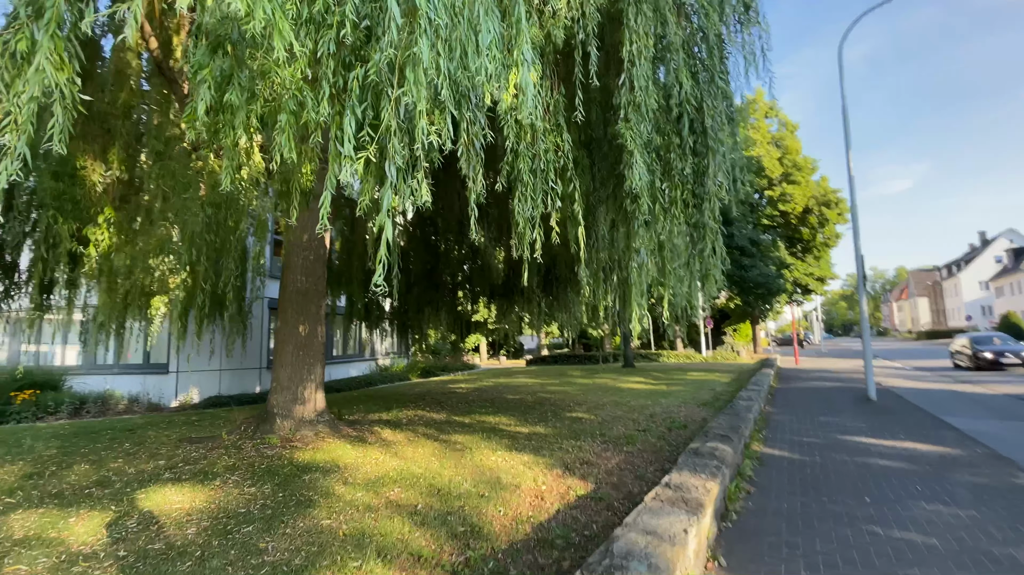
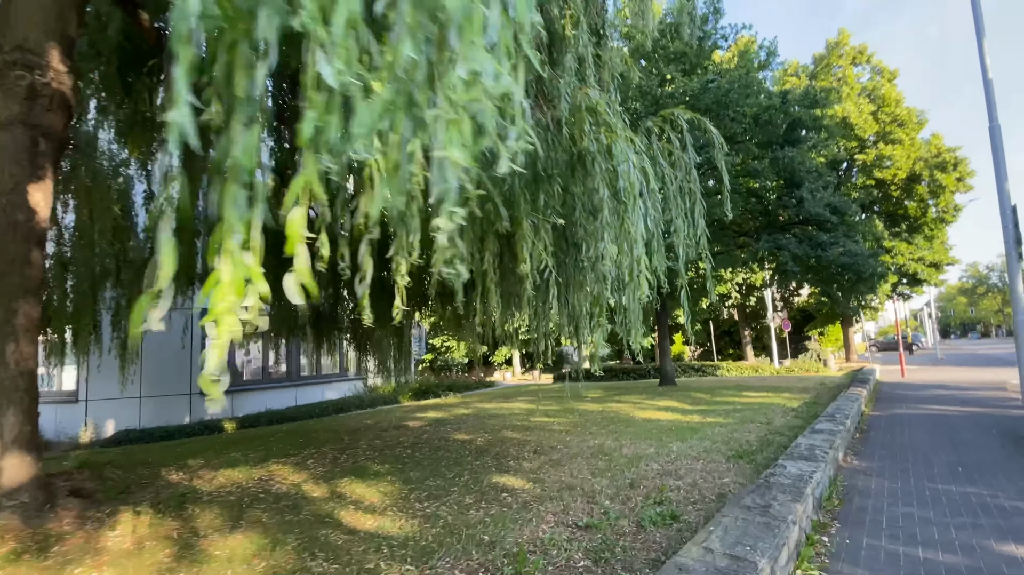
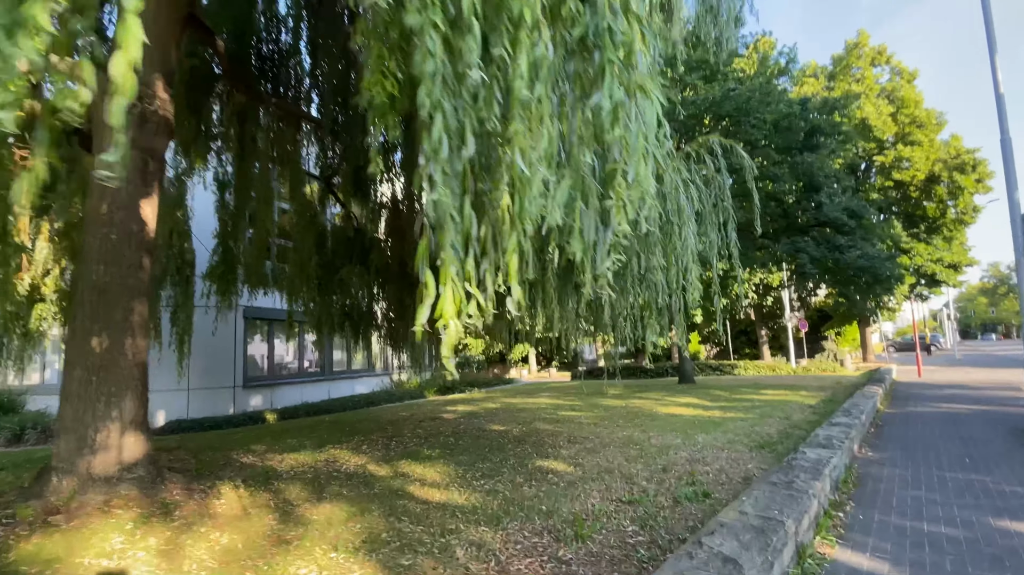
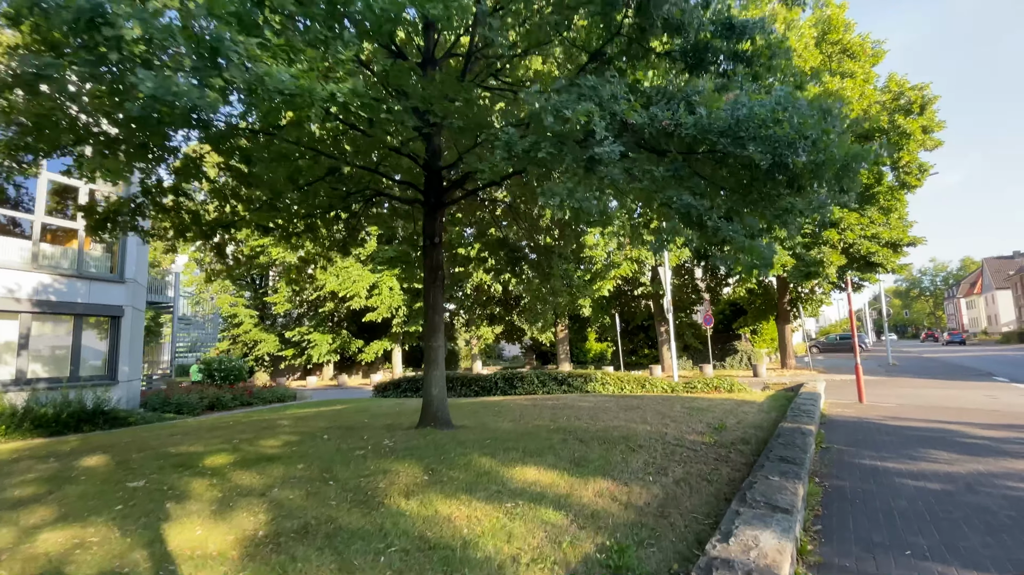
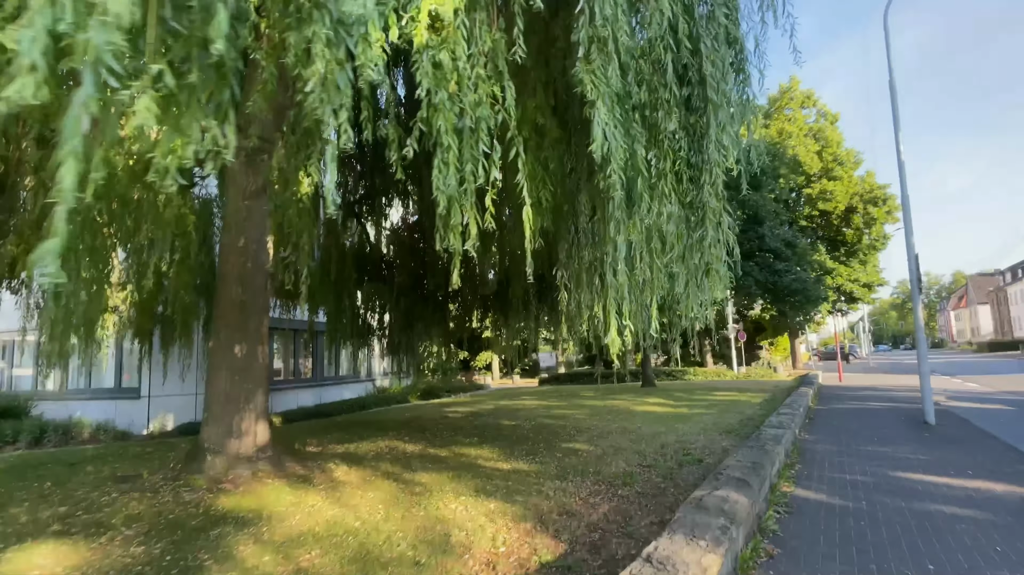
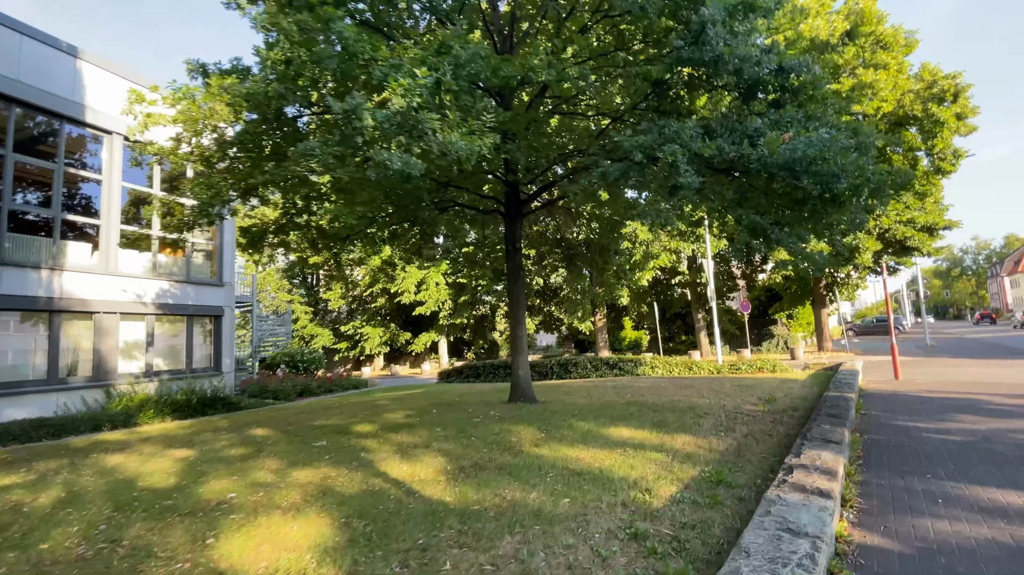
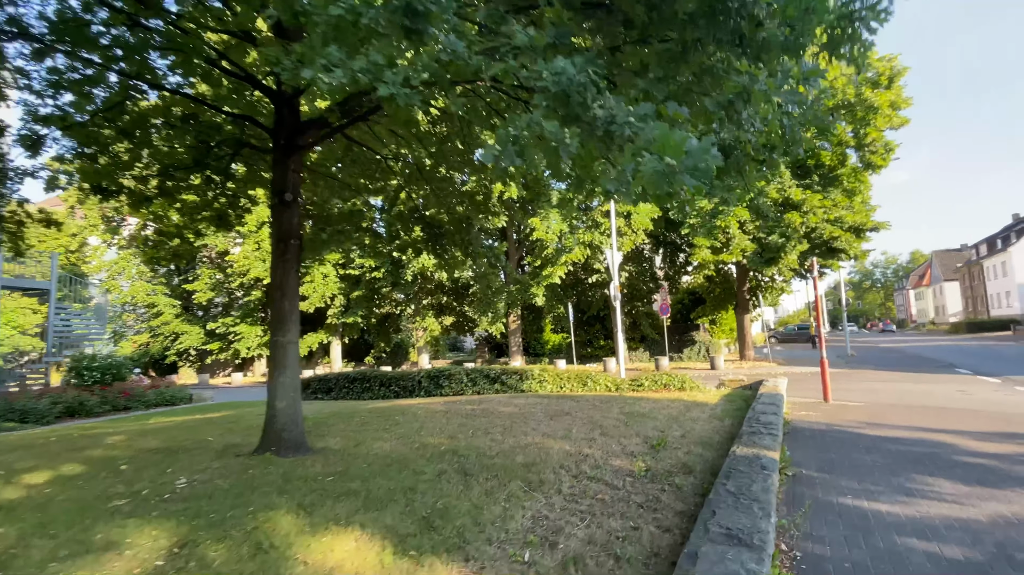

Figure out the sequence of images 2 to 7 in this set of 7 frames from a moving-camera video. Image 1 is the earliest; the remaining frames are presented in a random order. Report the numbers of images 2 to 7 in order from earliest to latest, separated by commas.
5, 3, 2, 6, 4, 7
